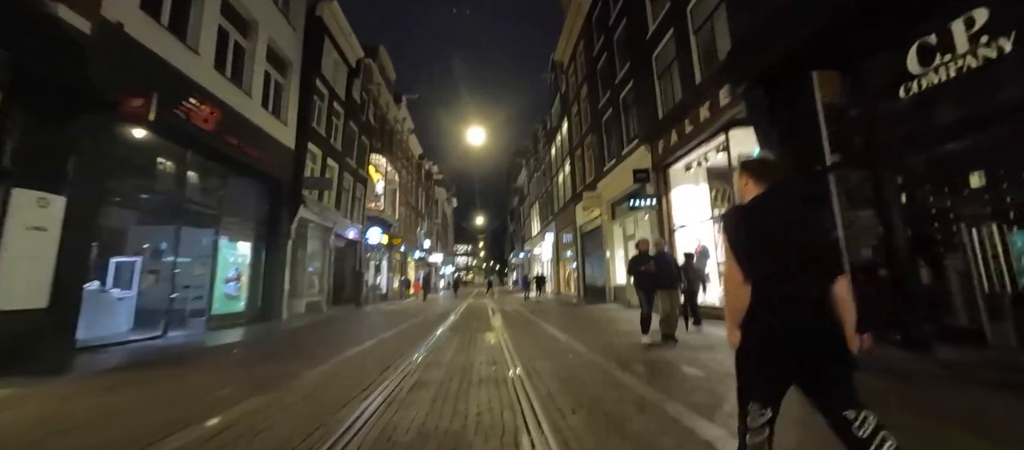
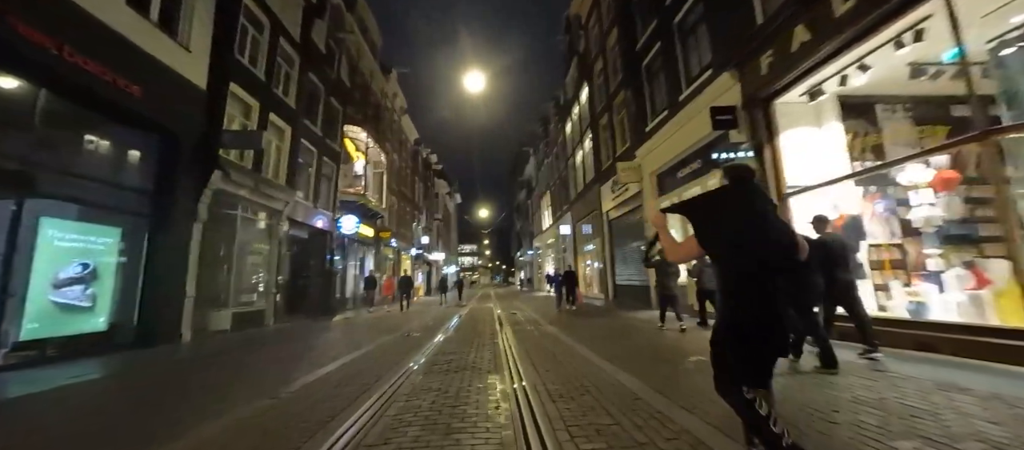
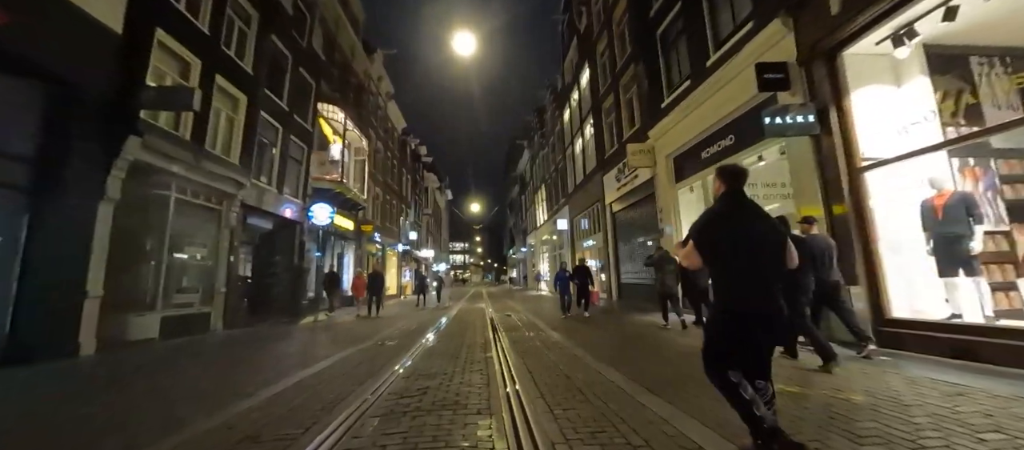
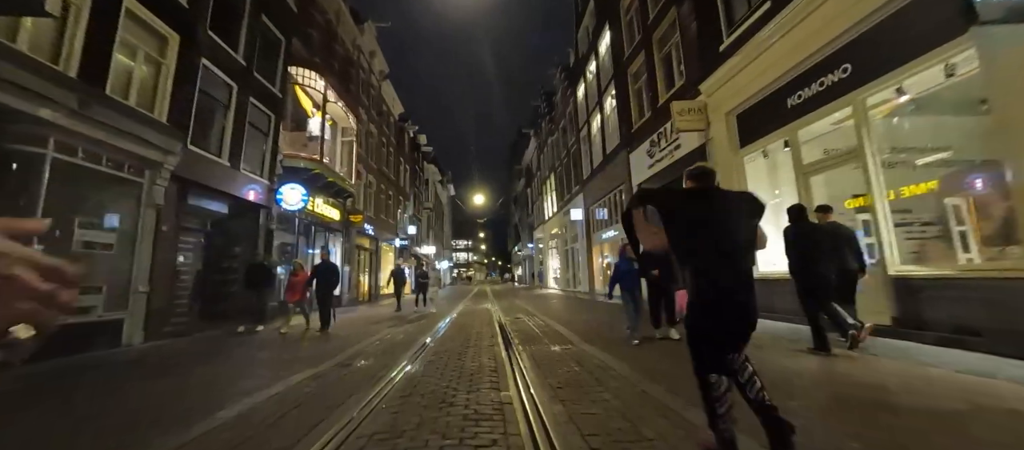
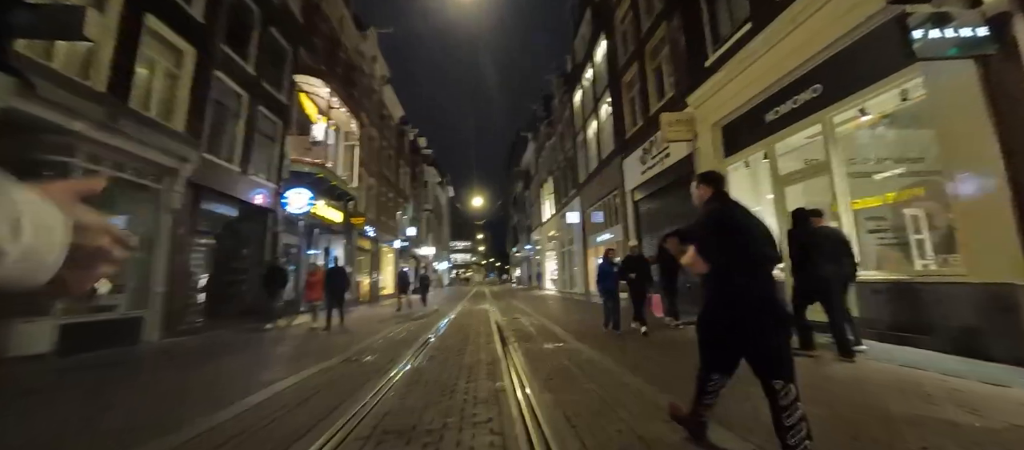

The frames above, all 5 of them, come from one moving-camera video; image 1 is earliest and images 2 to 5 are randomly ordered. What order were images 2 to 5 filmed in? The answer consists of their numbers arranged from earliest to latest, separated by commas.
2, 3, 5, 4
